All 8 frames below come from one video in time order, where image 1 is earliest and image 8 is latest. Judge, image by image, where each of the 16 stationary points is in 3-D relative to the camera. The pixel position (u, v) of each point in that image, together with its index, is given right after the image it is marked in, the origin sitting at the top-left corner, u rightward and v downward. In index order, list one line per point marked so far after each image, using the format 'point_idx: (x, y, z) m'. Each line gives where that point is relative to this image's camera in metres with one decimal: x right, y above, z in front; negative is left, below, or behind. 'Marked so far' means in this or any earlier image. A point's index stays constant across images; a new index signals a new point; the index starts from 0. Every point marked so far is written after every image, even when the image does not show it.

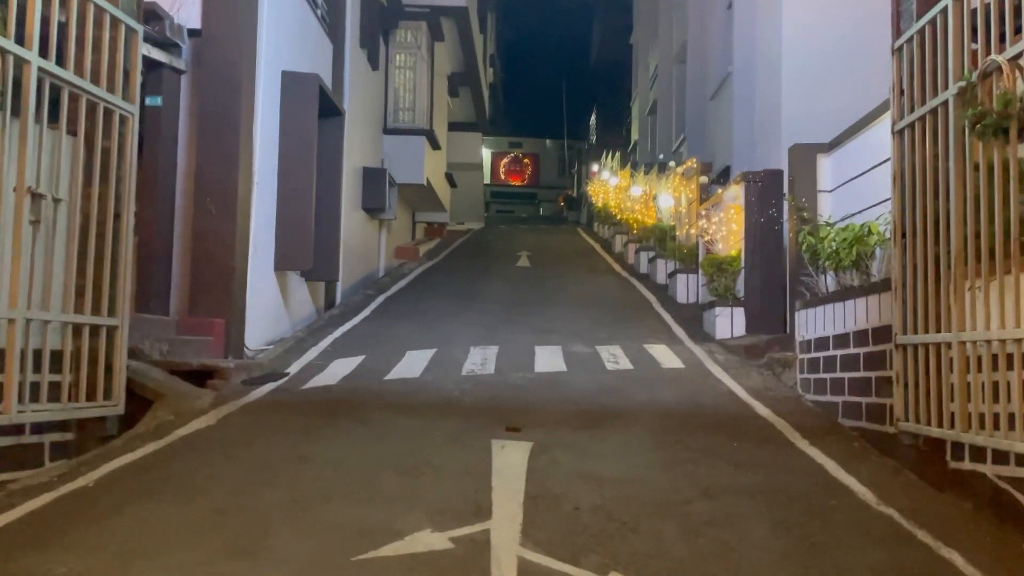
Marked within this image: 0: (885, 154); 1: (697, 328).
0: (+4.5, +1.6, +10.0) m
1: (+3.2, -0.7, +14.4) m
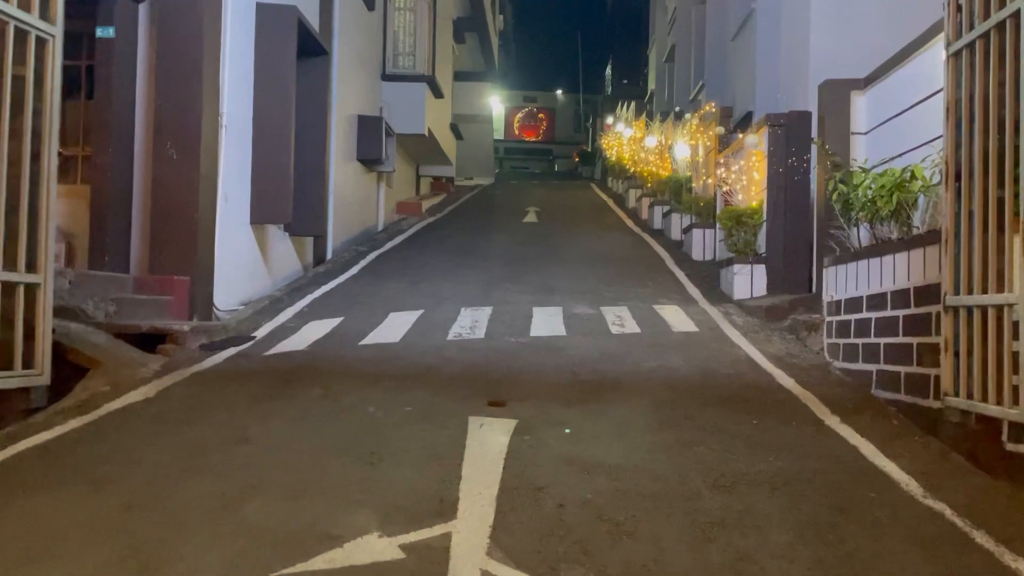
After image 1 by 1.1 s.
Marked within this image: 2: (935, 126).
0: (+4.4, +2.1, +8.7) m
1: (+3.2, 0.0, +13.2) m
2: (+4.3, +1.7, +8.6) m
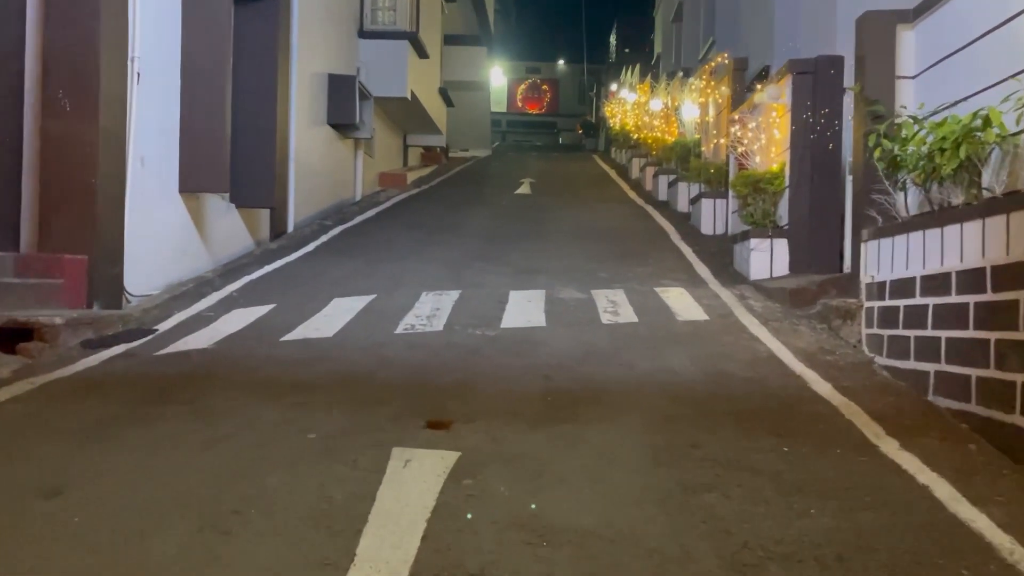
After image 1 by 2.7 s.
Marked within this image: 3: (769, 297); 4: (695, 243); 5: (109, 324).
0: (+4.1, +2.3, +6.8) m
1: (+2.9, +0.3, +11.3) m
2: (+4.0, +1.8, +6.7) m
3: (+3.0, -0.1, +9.6) m
4: (+2.9, +0.7, +13.0) m
5: (-3.6, -0.3, +7.5) m
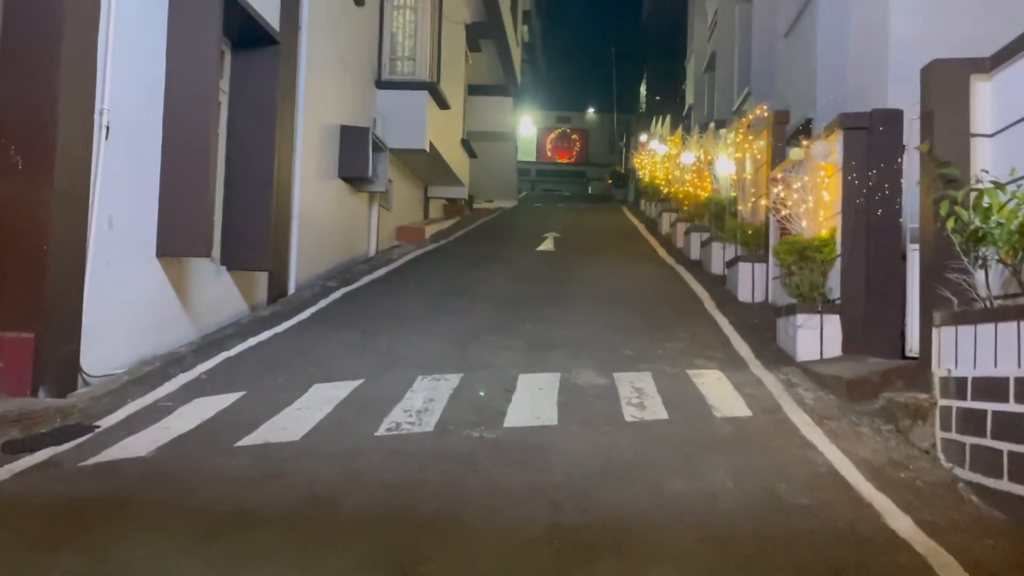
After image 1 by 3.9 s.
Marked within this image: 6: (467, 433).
0: (+4.1, +1.6, +5.5) m
1: (+3.1, -0.7, +10.0) m
2: (+4.0, +1.1, +5.4) m
3: (+3.1, -1.0, +8.3) m
4: (+3.1, -0.3, +11.7) m
5: (-3.6, -1.0, +6.4) m
6: (-0.3, -1.1, +6.4) m
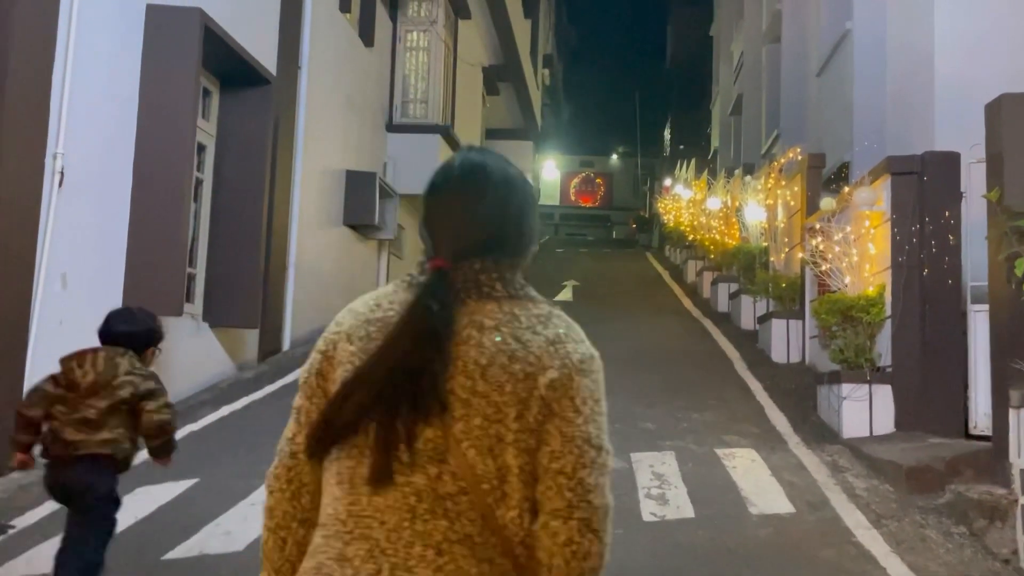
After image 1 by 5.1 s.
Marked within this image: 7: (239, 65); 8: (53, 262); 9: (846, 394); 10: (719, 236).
0: (+4.0, +1.1, +4.5) m
1: (+3.1, -1.4, +8.9) m
2: (+4.0, +0.7, +4.3) m
3: (+3.1, -1.6, +7.1) m
4: (+3.2, -1.1, +10.5) m
5: (-3.6, -1.5, +5.4) m
6: (-0.4, -1.6, +5.3) m
7: (-3.3, +2.7, +10.1) m
8: (-4.0, +0.2, +7.2) m
9: (+3.3, -1.0, +8.2) m
10: (+4.4, +1.1, +17.7) m
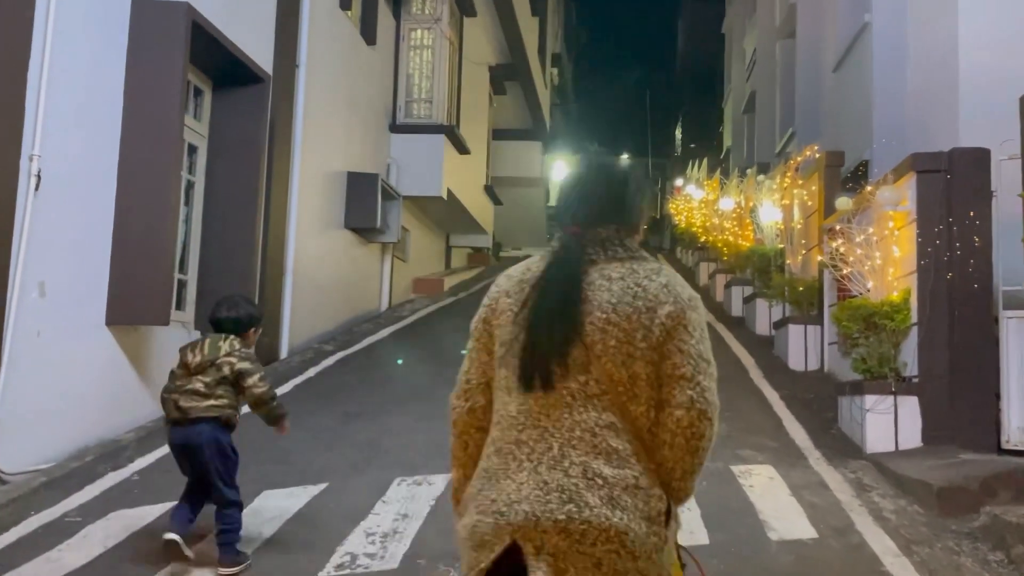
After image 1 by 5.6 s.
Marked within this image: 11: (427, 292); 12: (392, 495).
0: (+4.0, +1.1, +4.0) m
1: (+3.2, -1.4, +8.4) m
2: (+3.9, +0.6, +3.8) m
3: (+3.1, -1.6, +6.6) m
4: (+3.3, -1.2, +10.0) m
5: (-3.6, -1.5, +5.0) m
6: (-0.4, -1.7, +4.9) m
7: (-3.3, +2.6, +9.7) m
8: (-4.0, +0.2, +6.8) m
9: (+3.3, -1.1, +7.7) m
10: (+4.6, +1.1, +17.2) m
11: (-2.0, -0.1, +19.0) m
12: (-0.9, -1.5, +6.0) m
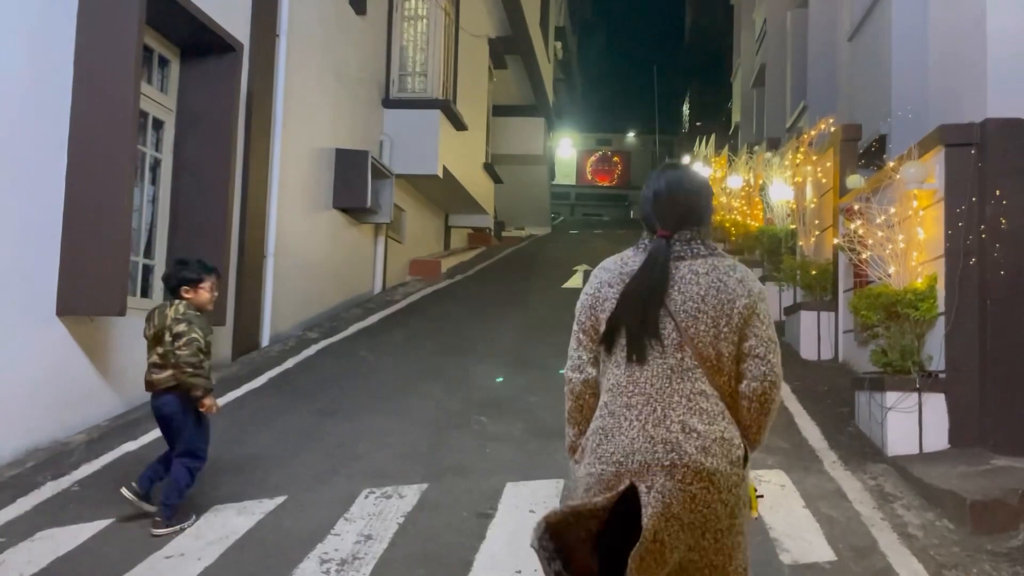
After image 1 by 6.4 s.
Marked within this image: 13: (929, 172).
0: (+3.8, +1.1, +3.2) m
1: (+3.1, -1.3, +7.7) m
2: (+3.8, +0.6, +3.1) m
3: (+3.0, -1.5, +5.9) m
4: (+3.2, -1.0, +9.4) m
5: (-3.8, -1.5, +4.4) m
6: (-0.5, -1.6, +4.2) m
7: (-3.4, +2.8, +9.0) m
8: (-4.1, +0.2, +6.2) m
9: (+3.2, -1.0, +7.0) m
10: (+4.5, +1.4, +16.5) m
11: (-2.0, +0.3, +18.3) m
12: (-1.0, -1.4, +5.3) m
13: (+3.7, +1.0, +7.3) m
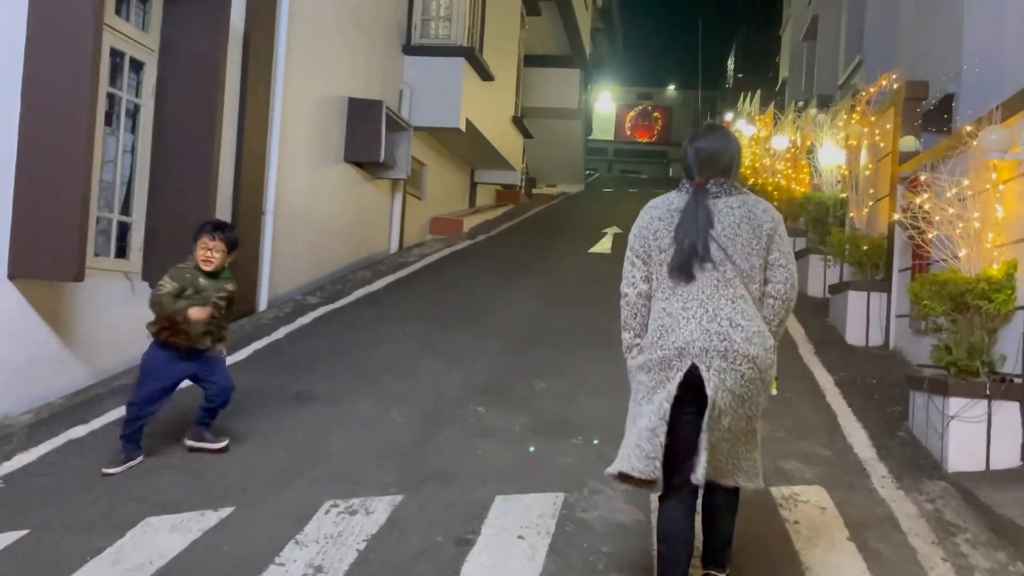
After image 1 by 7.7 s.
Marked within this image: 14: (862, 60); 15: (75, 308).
0: (+3.7, +0.9, +2.1) m
1: (+3.1, -1.1, +6.7) m
2: (+3.6, +0.5, +2.0) m
3: (+2.9, -1.5, +5.0) m
4: (+3.3, -0.8, +8.3) m
5: (-3.9, -1.3, +3.7) m
6: (-0.7, -1.6, +3.4) m
7: (-3.2, +3.2, +8.0) m
8: (-4.1, +0.5, +5.4) m
9: (+3.2, -0.9, +6.0) m
10: (+5.0, +2.0, +15.3) m
11: (-1.4, +1.1, +17.4) m
12: (-1.1, -1.3, +4.5) m
13: (+3.7, +1.1, +6.2) m
14: (+6.3, +4.1, +15.0) m
15: (-3.8, -0.2, +7.2) m
